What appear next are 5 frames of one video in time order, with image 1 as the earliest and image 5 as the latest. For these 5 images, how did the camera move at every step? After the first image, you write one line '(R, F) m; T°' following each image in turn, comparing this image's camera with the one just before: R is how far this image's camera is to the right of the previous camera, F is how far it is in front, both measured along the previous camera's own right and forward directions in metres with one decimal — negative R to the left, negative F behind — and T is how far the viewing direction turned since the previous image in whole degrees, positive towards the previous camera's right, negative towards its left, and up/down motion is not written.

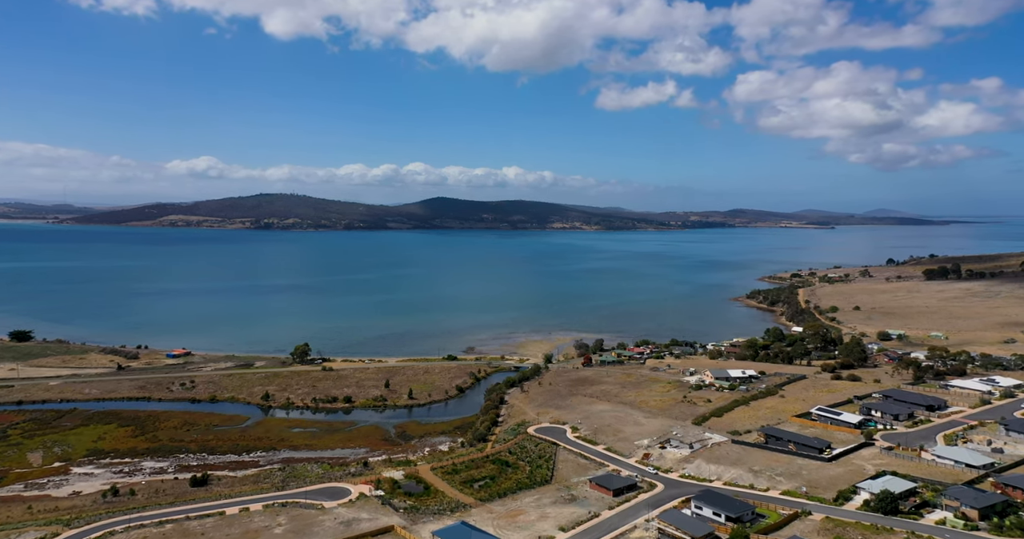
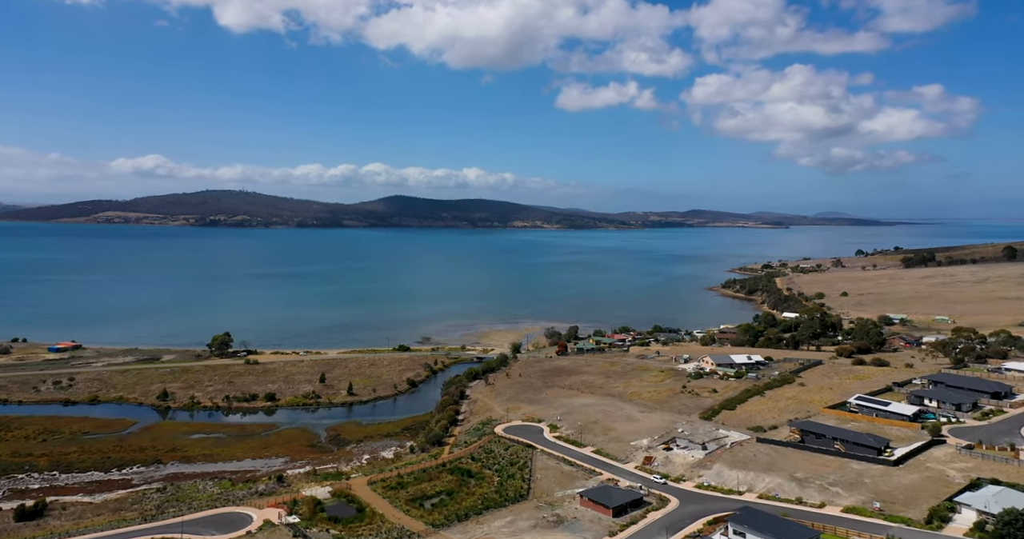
(-0.1, +8.3) m; +3°
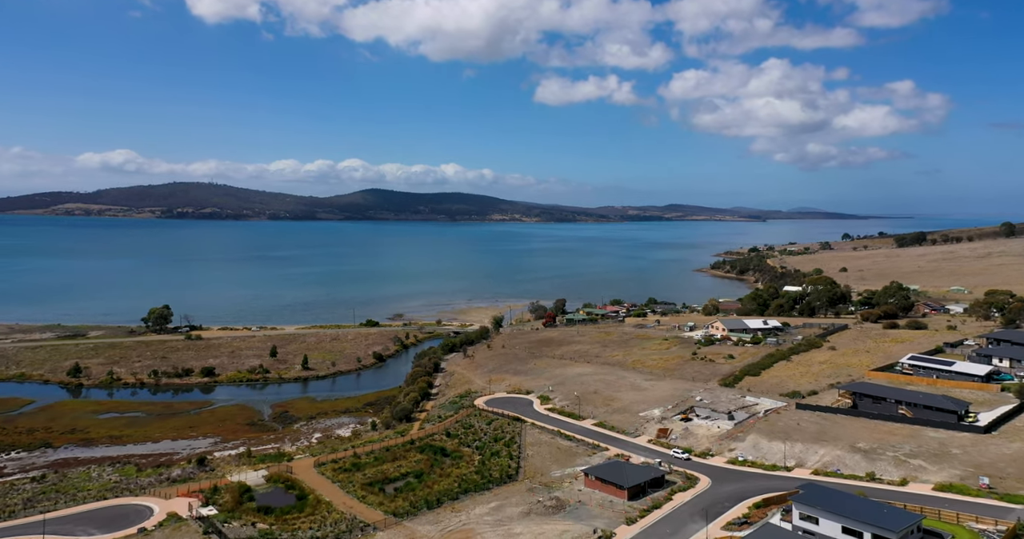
(-0.1, +5.4) m; +2°
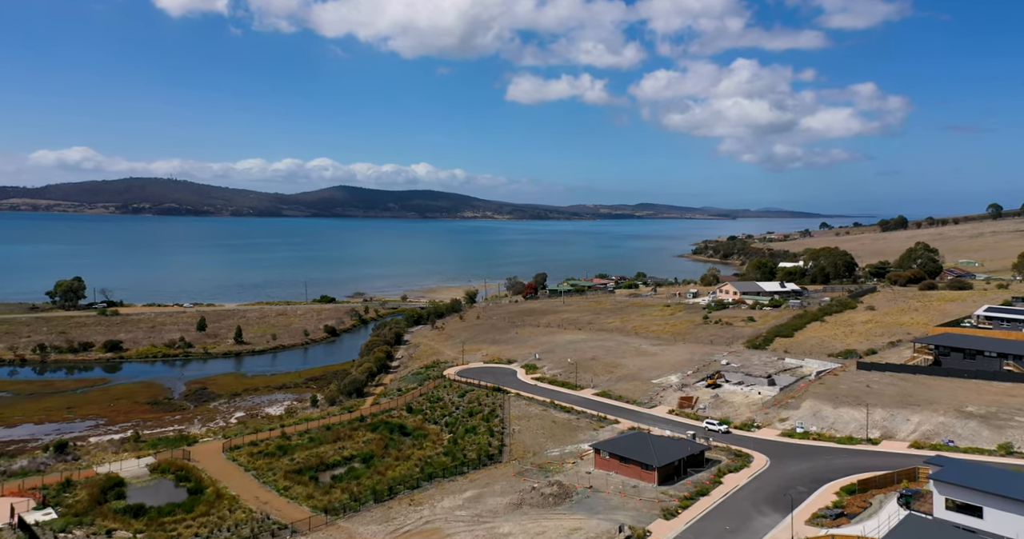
(-0.2, +5.4) m; +2°
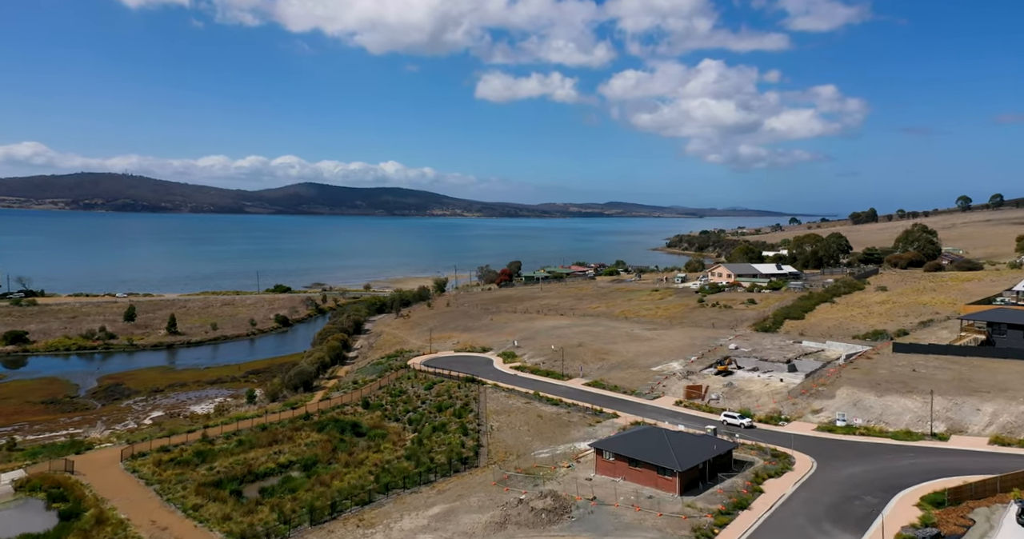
(-0.2, +3.0) m; +3°
